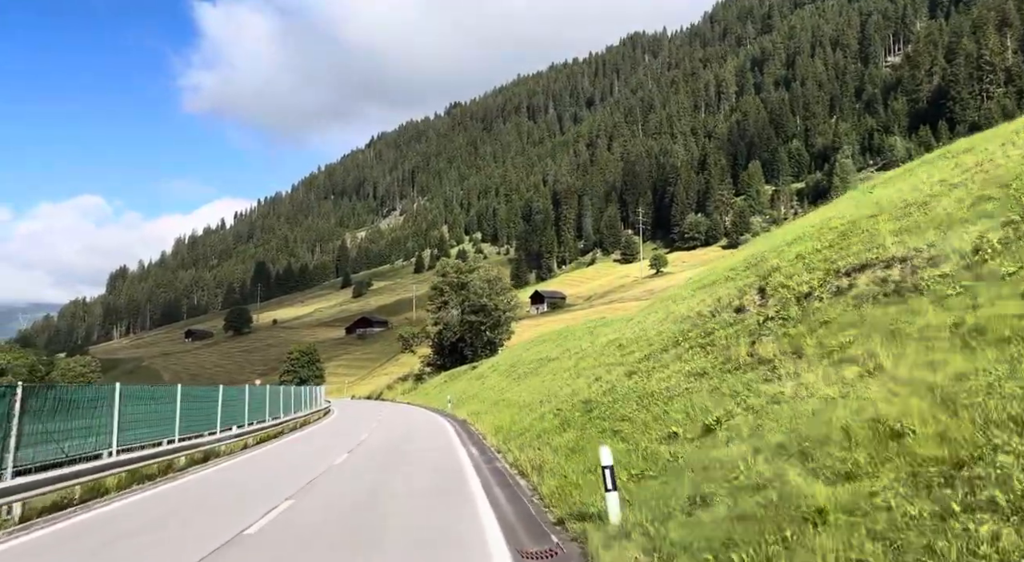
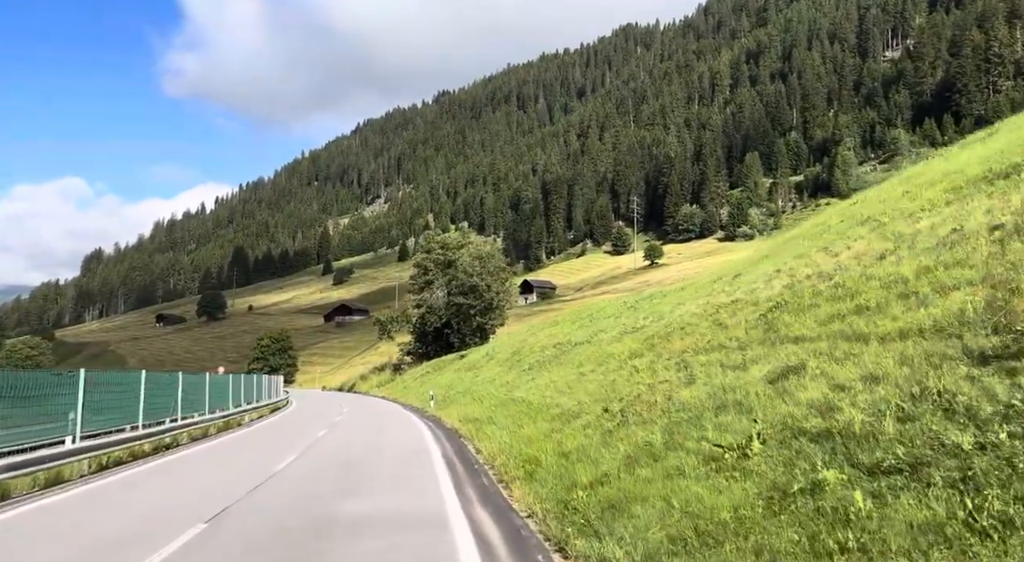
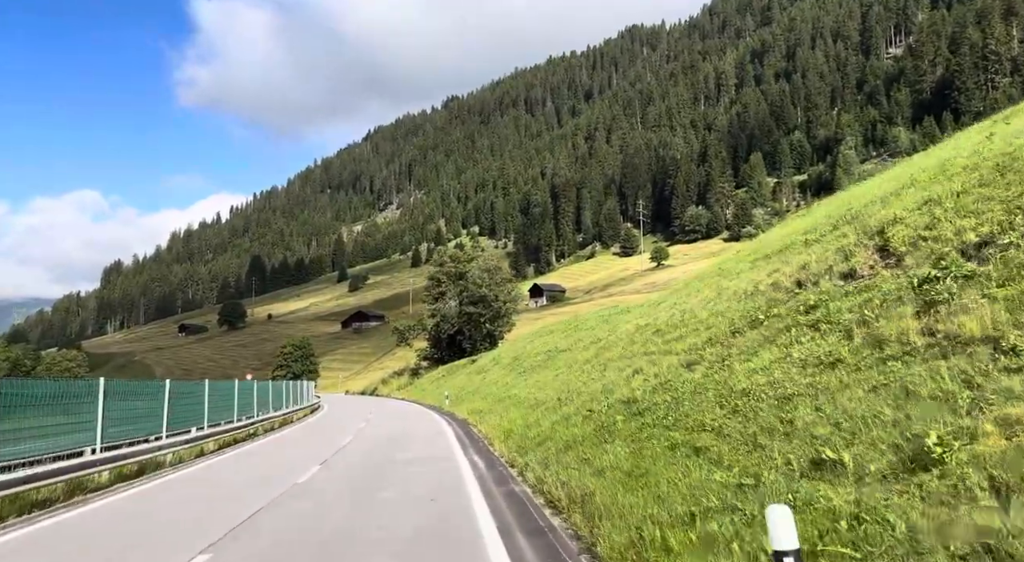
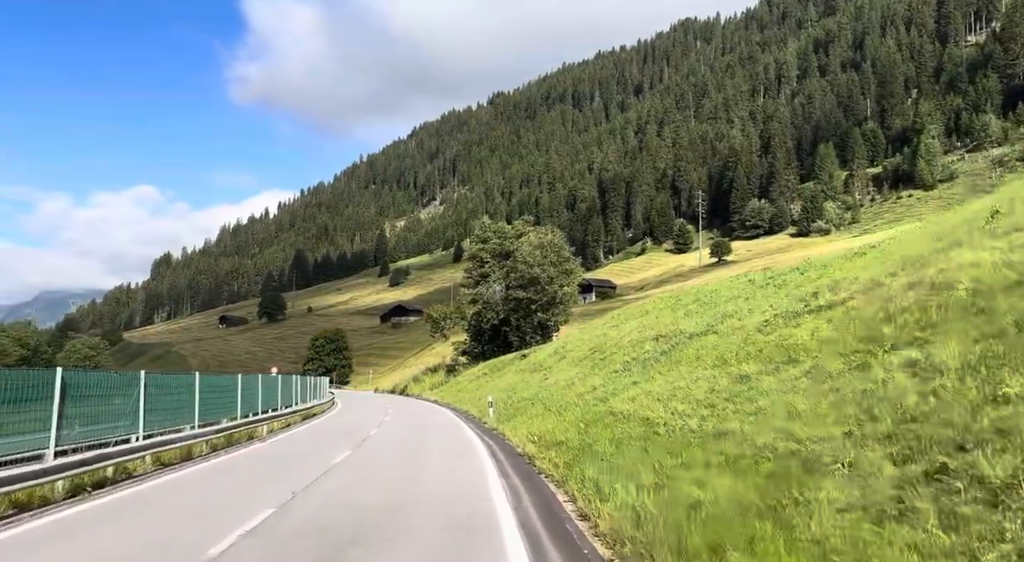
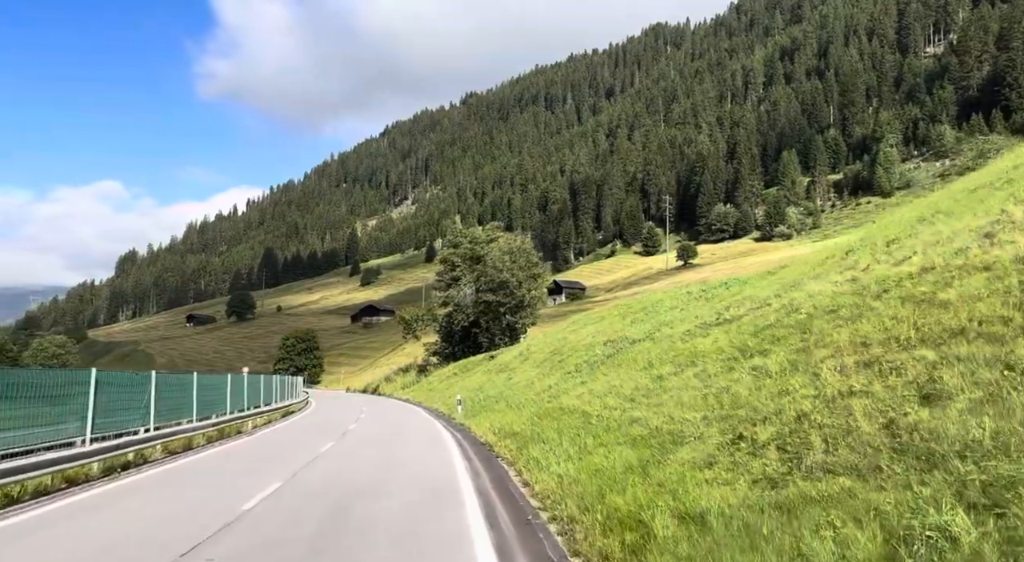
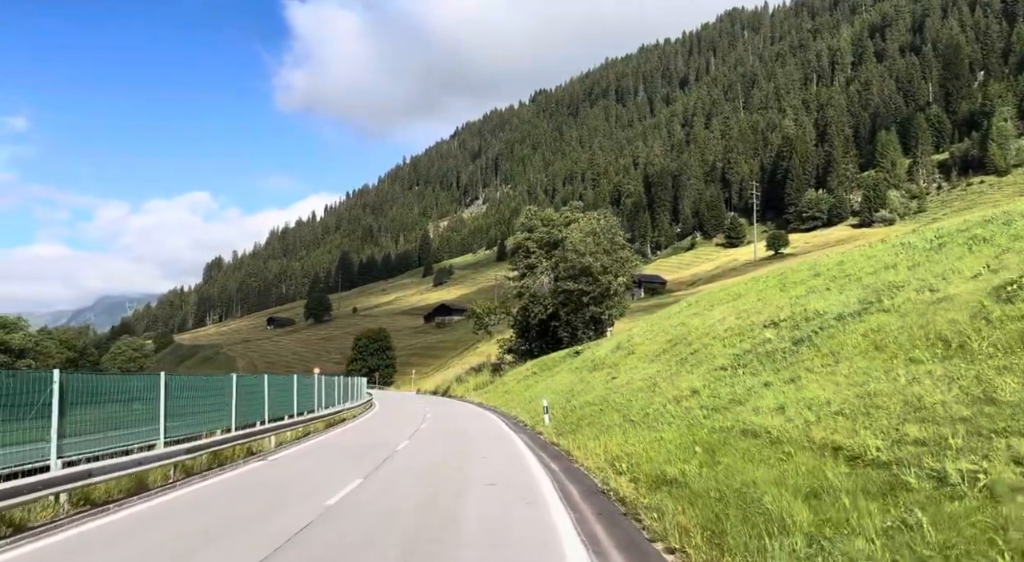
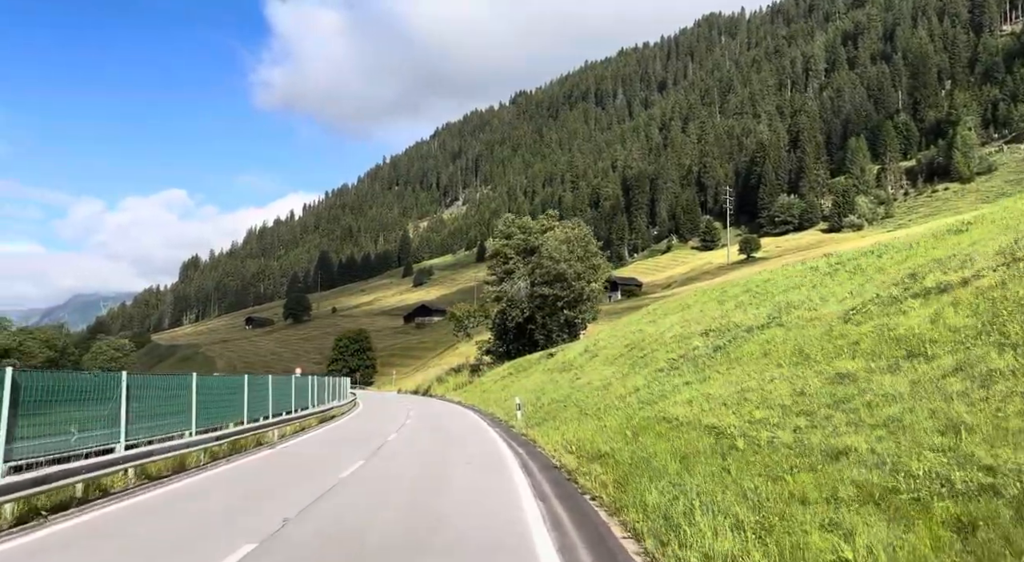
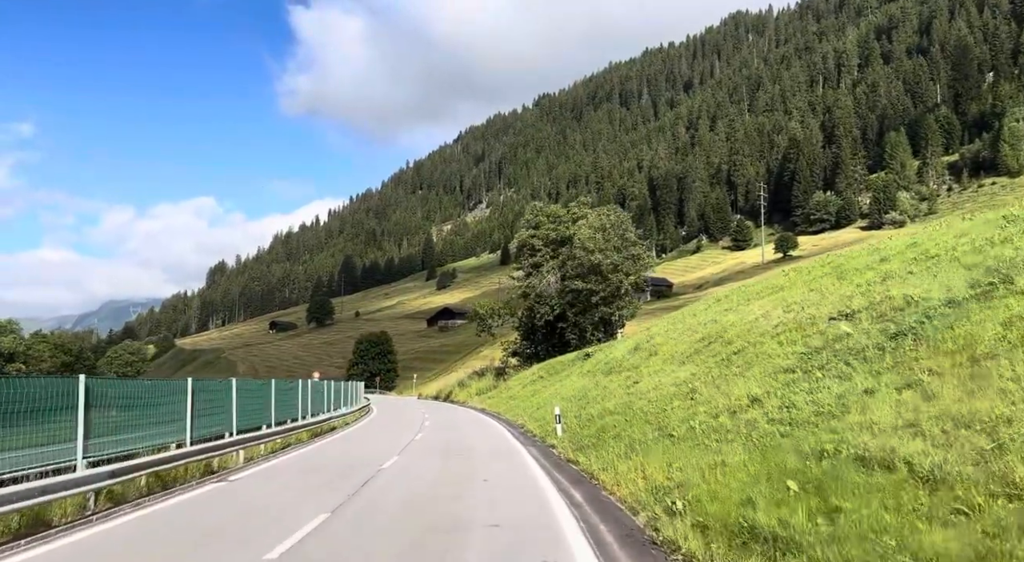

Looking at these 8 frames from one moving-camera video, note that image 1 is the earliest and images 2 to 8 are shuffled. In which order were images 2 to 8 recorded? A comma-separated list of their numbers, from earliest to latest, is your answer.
3, 2, 5, 4, 7, 6, 8
